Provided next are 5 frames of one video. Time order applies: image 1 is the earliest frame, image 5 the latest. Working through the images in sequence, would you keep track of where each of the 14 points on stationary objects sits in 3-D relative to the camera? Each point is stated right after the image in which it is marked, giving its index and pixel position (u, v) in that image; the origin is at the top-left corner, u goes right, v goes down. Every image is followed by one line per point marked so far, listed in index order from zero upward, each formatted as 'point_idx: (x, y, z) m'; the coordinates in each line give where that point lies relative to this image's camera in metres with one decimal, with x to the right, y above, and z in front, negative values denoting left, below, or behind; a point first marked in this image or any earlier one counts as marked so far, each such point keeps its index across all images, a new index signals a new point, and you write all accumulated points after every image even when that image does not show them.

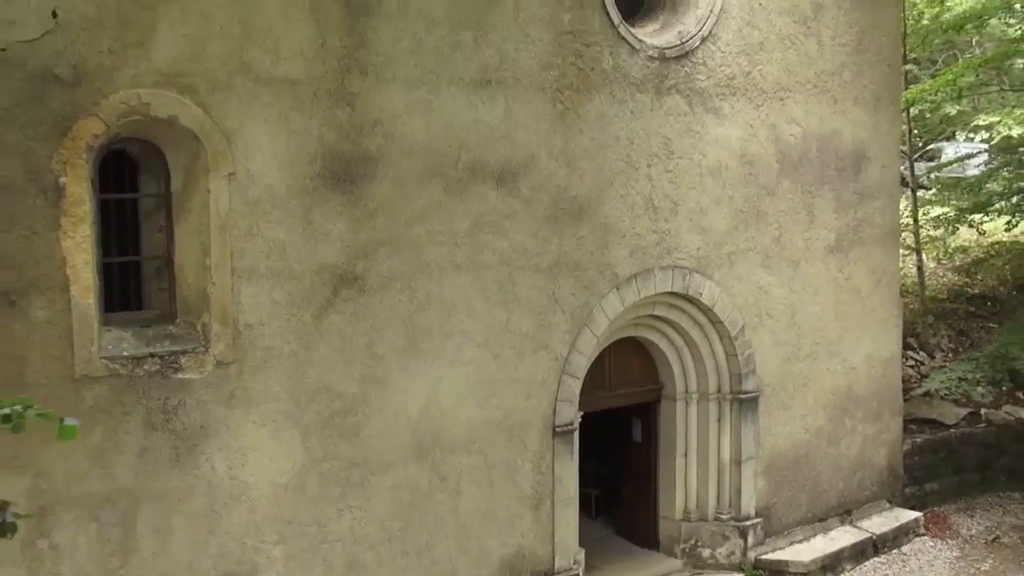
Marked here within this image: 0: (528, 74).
0: (+0.1, +1.1, +5.8) m
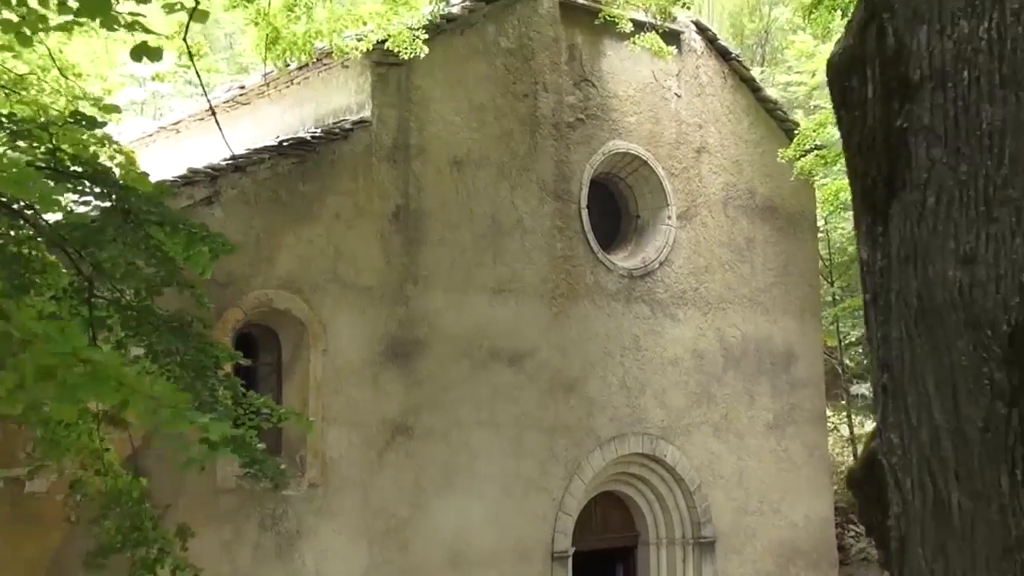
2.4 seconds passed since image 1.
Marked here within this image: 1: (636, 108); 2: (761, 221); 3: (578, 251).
0: (+0.1, 0.0, +7.9) m
1: (+0.9, +1.4, +8.8) m
2: (+2.1, +0.6, +9.7) m
3: (+0.5, +0.3, +8.3) m
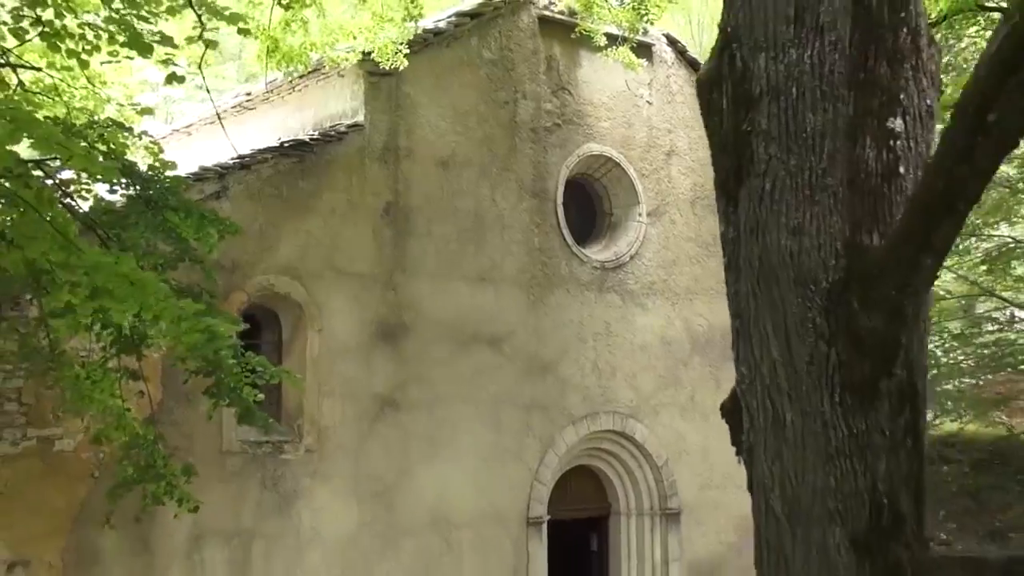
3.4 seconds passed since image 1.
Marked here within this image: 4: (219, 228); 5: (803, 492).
0: (0.0, +0.1, +8.7) m
1: (+0.8, +1.4, +9.6) m
2: (+1.9, +0.6, +10.4) m
3: (+0.3, +0.3, +9.0) m
4: (-1.3, +0.3, +5.3) m
5: (+0.9, -0.6, +3.4) m
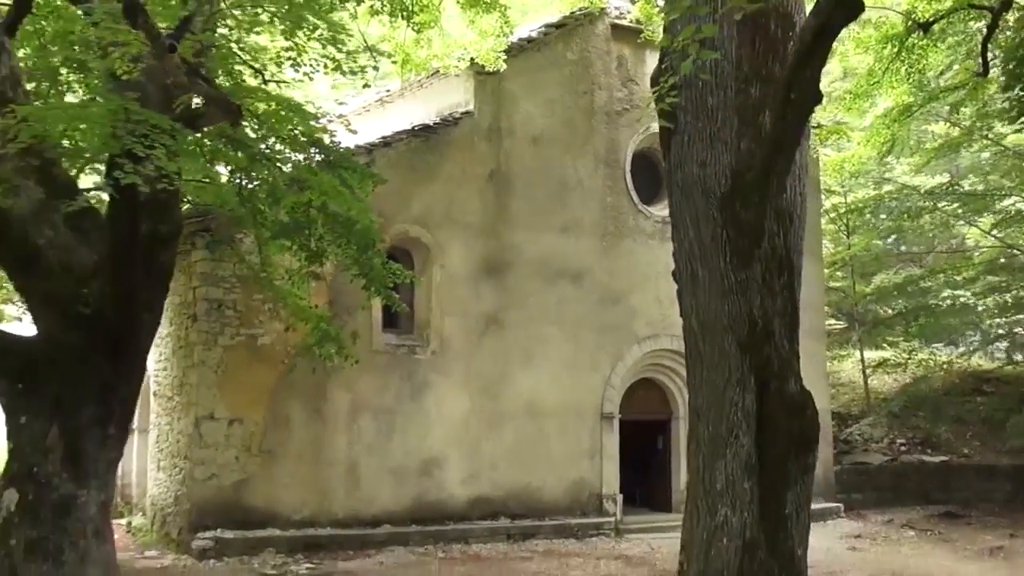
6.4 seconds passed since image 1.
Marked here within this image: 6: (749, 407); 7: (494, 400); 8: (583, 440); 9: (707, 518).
0: (+0.7, +0.6, +11.3) m
1: (+1.6, +1.9, +12.0) m
2: (+2.9, +1.1, +12.7) m
3: (+1.1, +0.8, +11.5) m
4: (-1.0, +0.7, +8.0) m
5: (+1.0, -0.1, +5.9) m
6: (+1.2, -0.6, +5.7) m
7: (-0.2, -1.0, +10.5) m
8: (+0.7, -1.4, +11.0) m
9: (+1.0, -1.1, +5.8) m
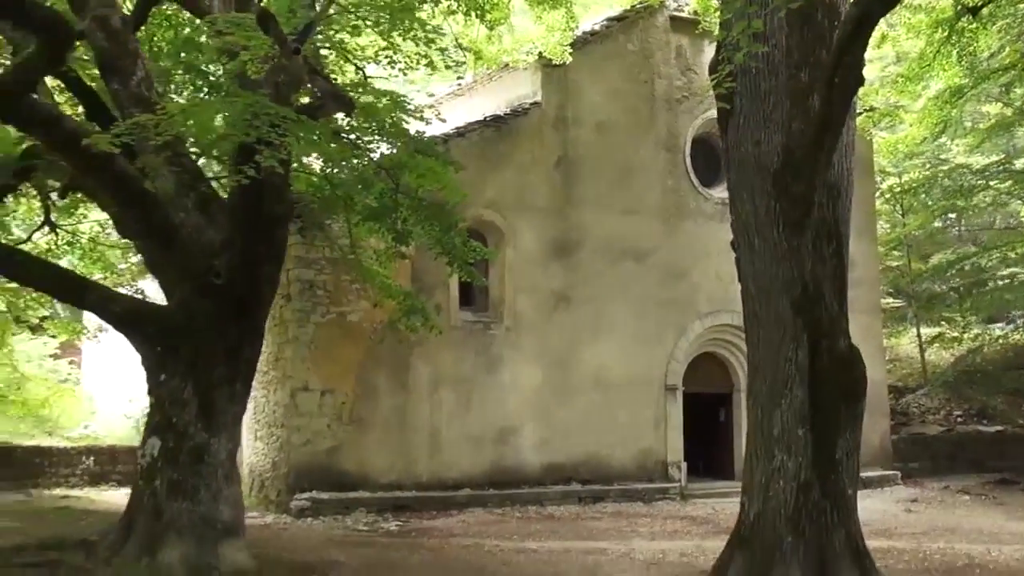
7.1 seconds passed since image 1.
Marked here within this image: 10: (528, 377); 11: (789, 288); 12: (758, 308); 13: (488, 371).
0: (+1.4, +0.8, +11.9) m
1: (+2.3, +2.2, +12.6) m
2: (+3.6, +1.4, +13.2) m
3: (+1.8, +1.1, +12.1) m
4: (-0.5, +0.9, +8.7) m
5: (+1.4, 0.0, +6.5) m
6: (+1.6, -0.4, +6.4) m
7: (+0.5, -0.8, +11.1) m
8: (+1.4, -1.2, +11.6) m
9: (+1.4, -1.0, +6.4) m
10: (+0.1, -0.8, +10.9) m
11: (+1.5, 0.0, +6.4) m
12: (+1.4, -0.1, +6.6) m
13: (-0.2, -0.8, +10.7) m
